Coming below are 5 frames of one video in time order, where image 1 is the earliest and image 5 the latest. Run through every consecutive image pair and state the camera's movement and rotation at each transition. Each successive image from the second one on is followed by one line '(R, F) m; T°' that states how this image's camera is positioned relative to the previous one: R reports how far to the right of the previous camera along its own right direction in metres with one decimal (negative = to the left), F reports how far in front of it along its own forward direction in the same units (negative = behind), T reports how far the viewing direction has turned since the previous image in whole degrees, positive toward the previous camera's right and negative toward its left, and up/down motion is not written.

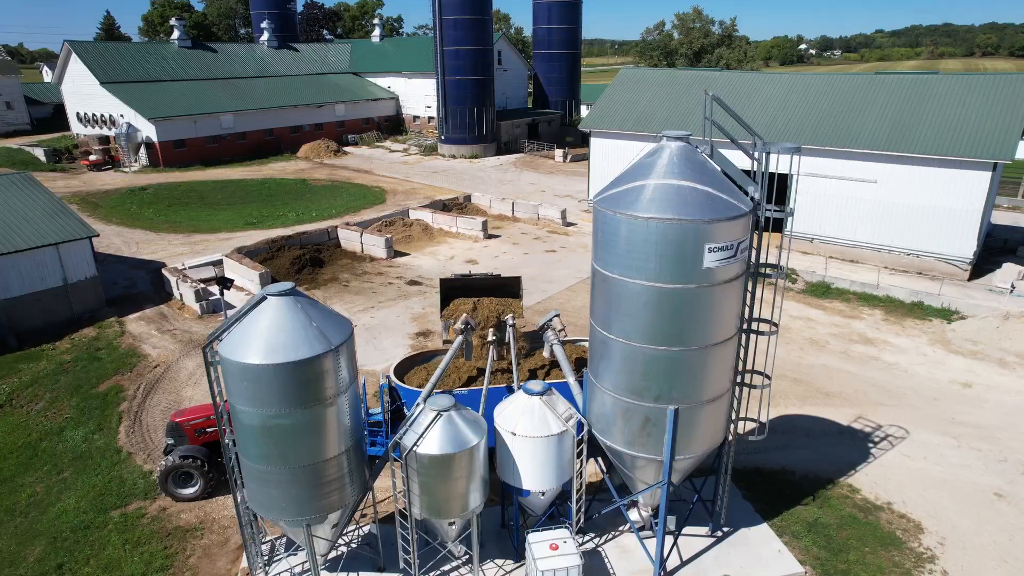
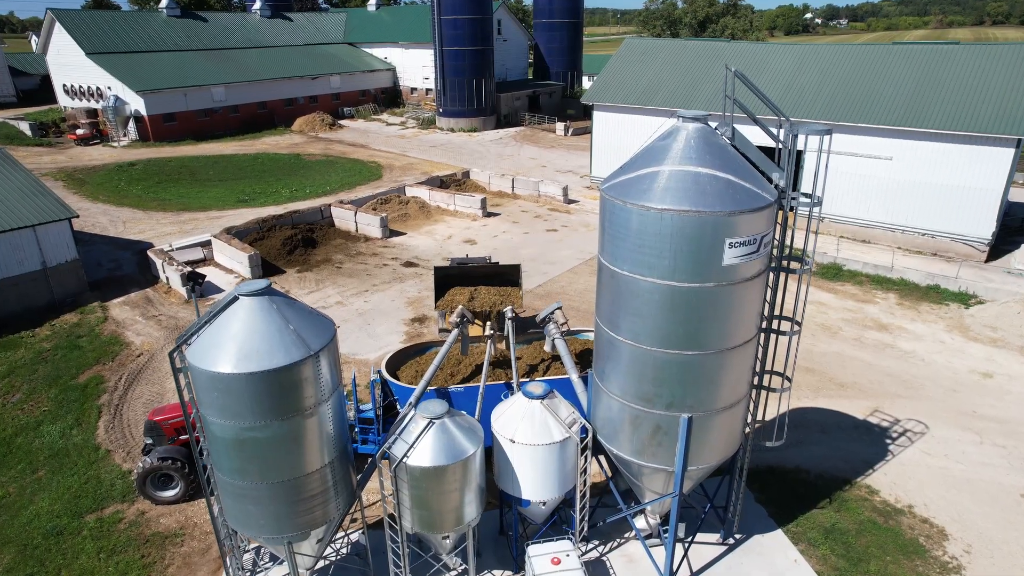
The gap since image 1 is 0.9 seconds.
(0.0, +0.7) m; 0°
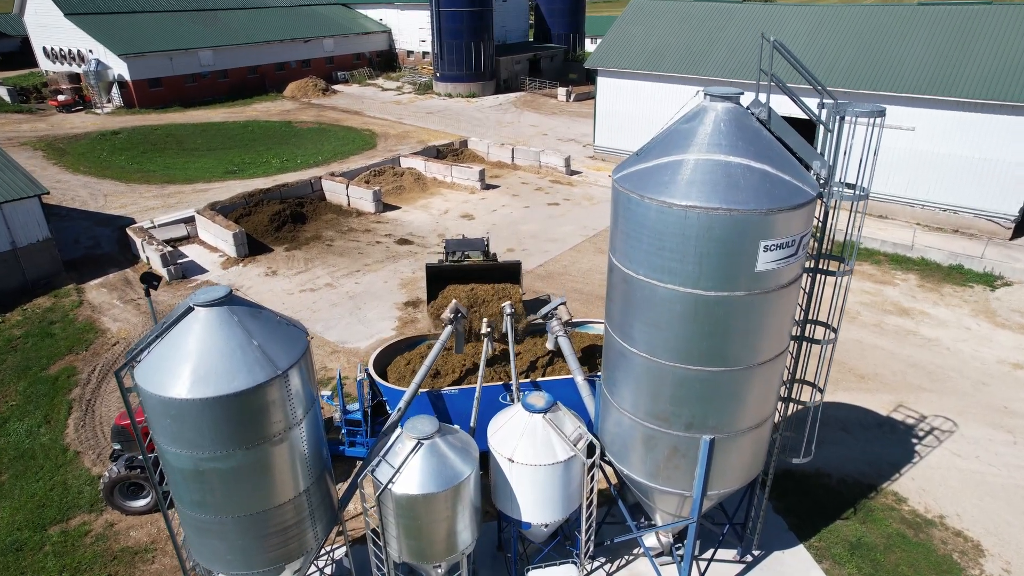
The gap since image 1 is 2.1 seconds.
(0.0, +1.0) m; 0°
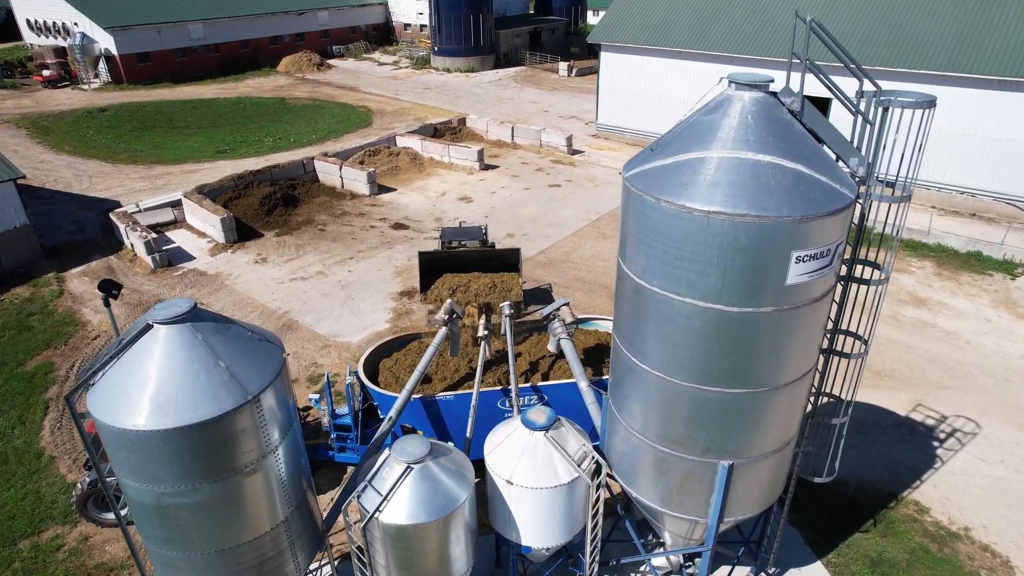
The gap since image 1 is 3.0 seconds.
(0.0, +0.7) m; 0°
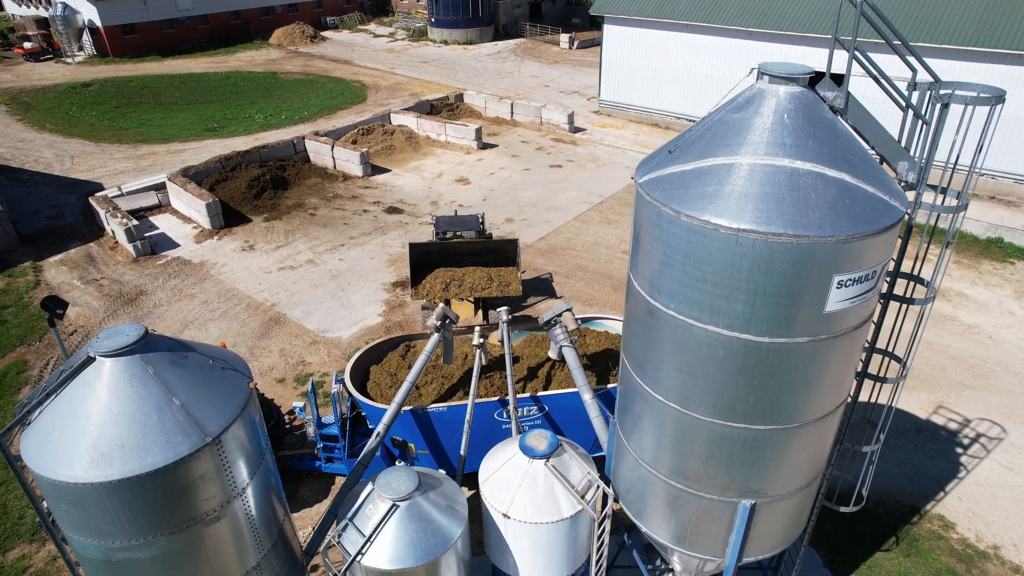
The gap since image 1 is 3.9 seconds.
(0.0, +0.7) m; 0°
